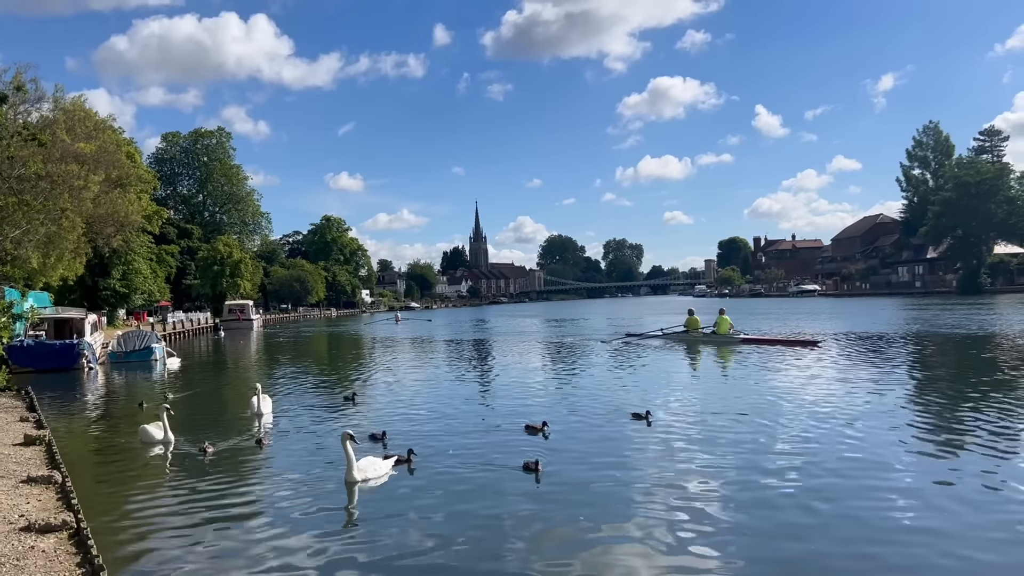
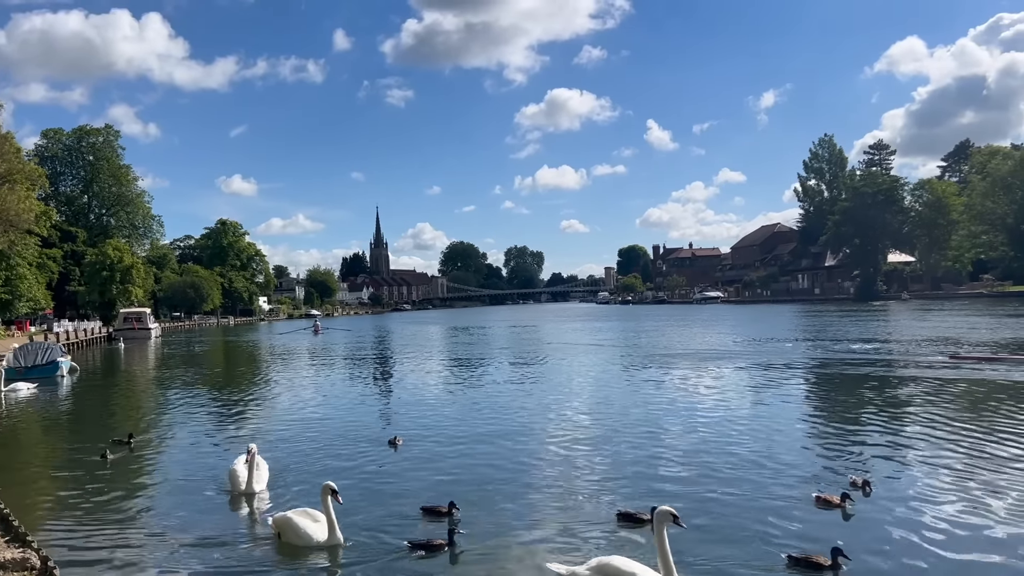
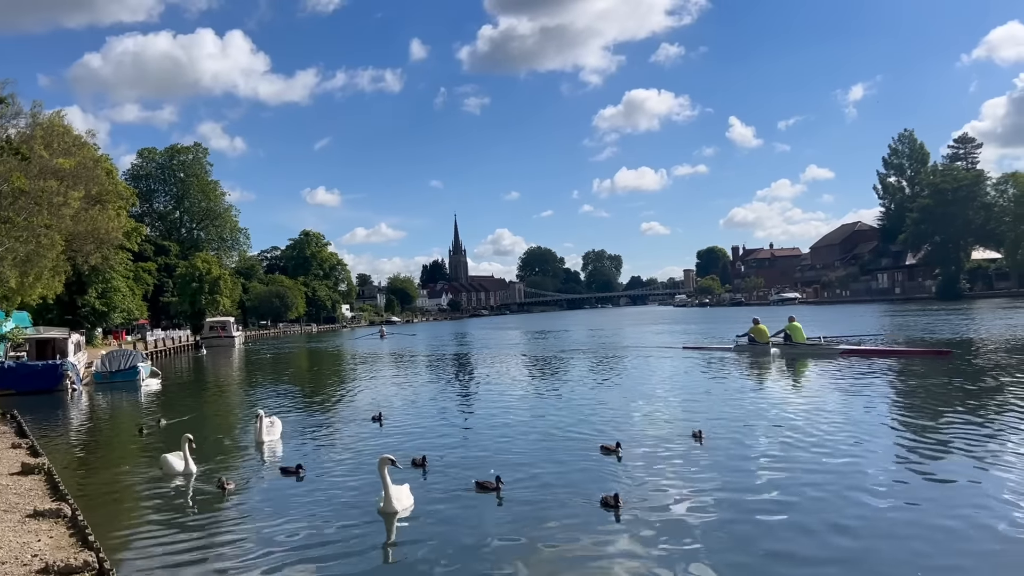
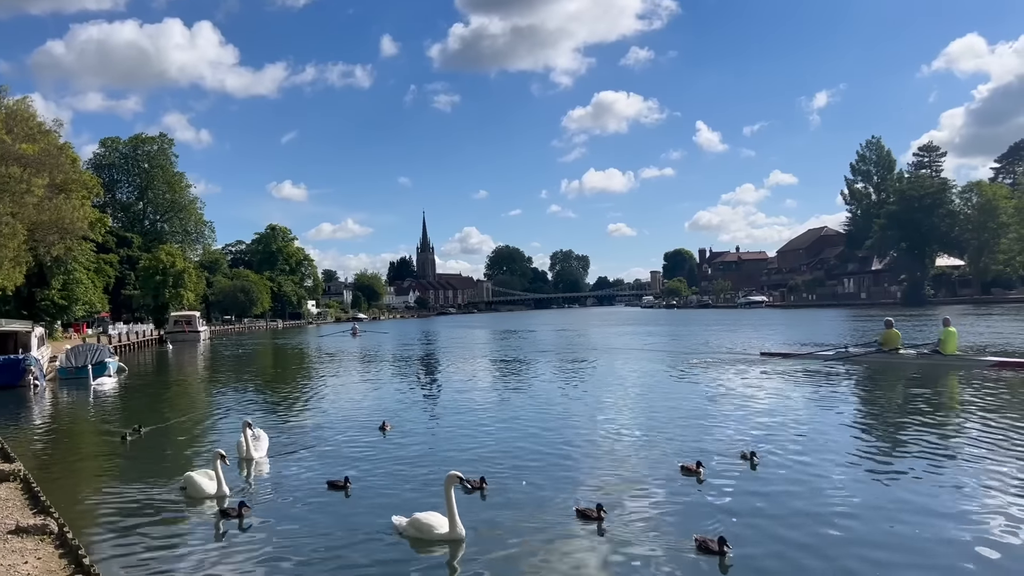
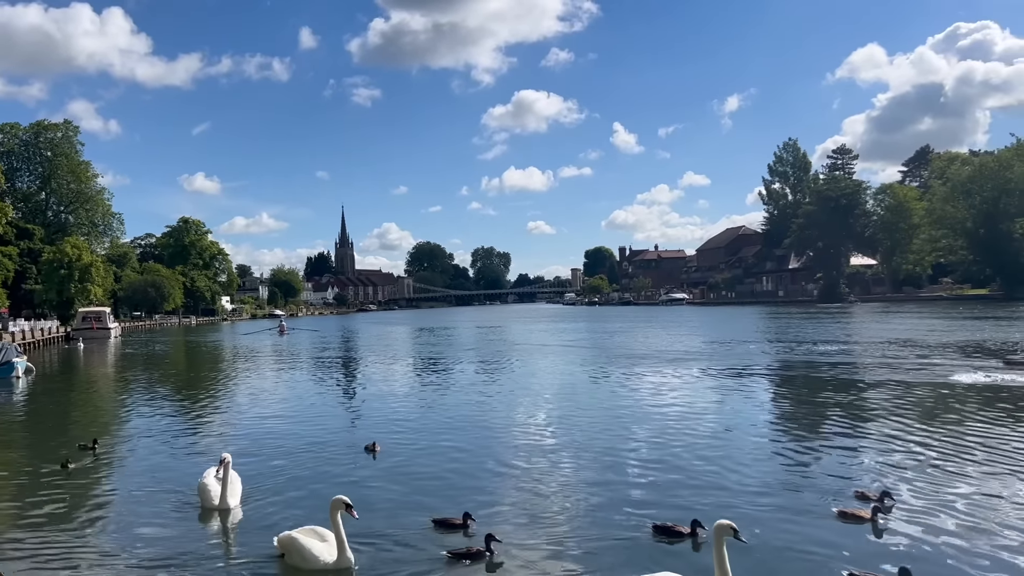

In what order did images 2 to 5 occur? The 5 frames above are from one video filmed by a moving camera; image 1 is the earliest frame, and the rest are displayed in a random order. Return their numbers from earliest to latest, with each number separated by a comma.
3, 4, 2, 5
